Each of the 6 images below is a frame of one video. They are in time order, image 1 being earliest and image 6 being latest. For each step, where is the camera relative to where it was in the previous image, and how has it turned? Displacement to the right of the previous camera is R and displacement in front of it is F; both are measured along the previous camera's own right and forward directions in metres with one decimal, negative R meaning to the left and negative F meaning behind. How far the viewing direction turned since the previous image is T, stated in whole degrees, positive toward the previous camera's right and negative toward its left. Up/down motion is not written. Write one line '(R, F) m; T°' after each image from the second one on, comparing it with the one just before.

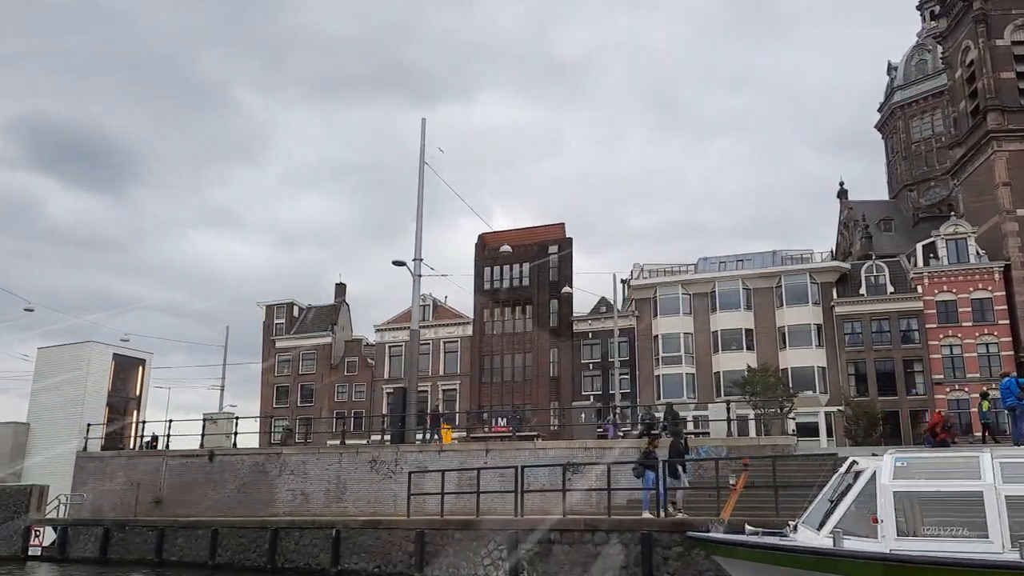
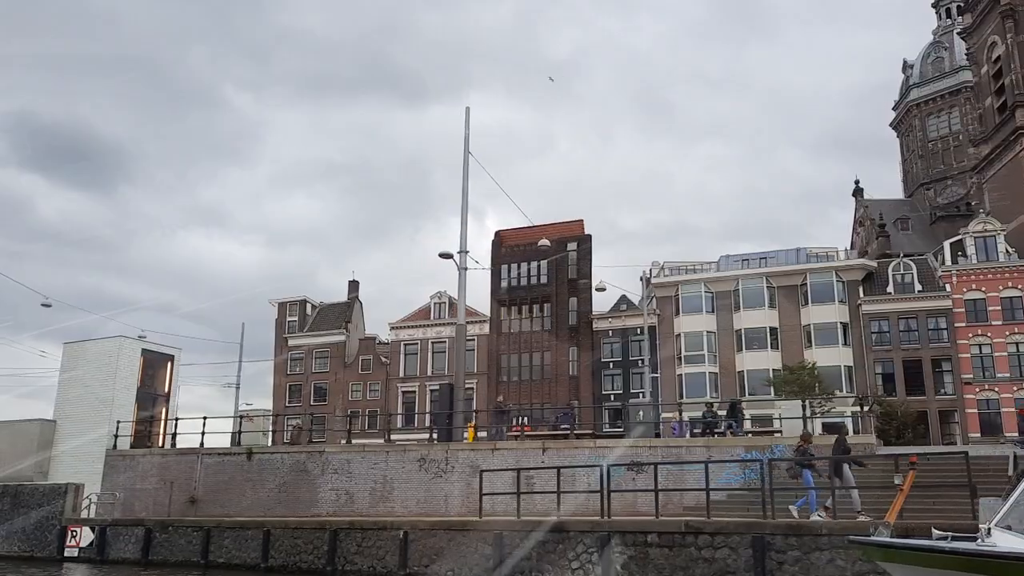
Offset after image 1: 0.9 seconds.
(-1.4, +0.7) m; 0°
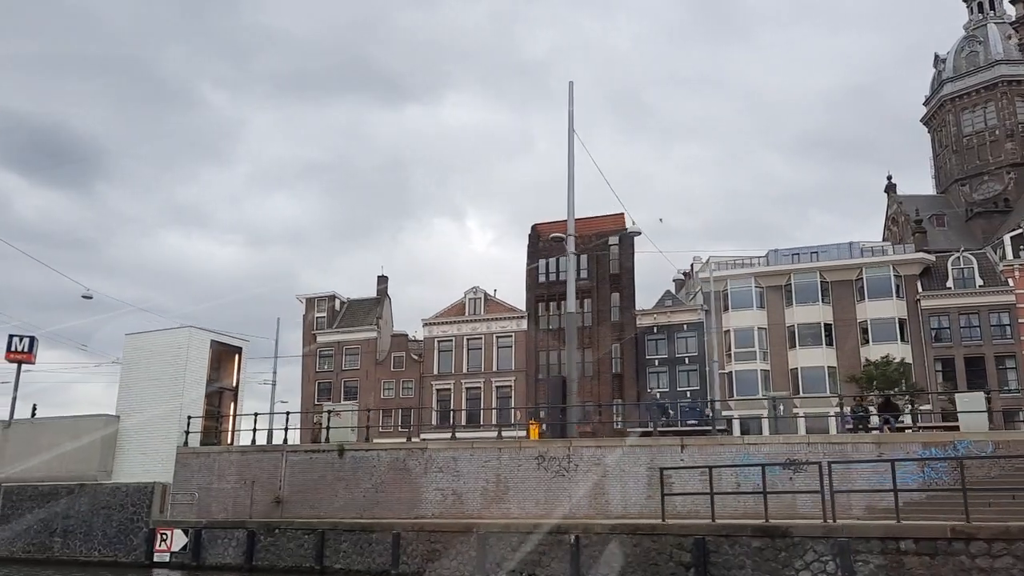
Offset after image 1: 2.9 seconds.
(-3.0, +1.5) m; 0°
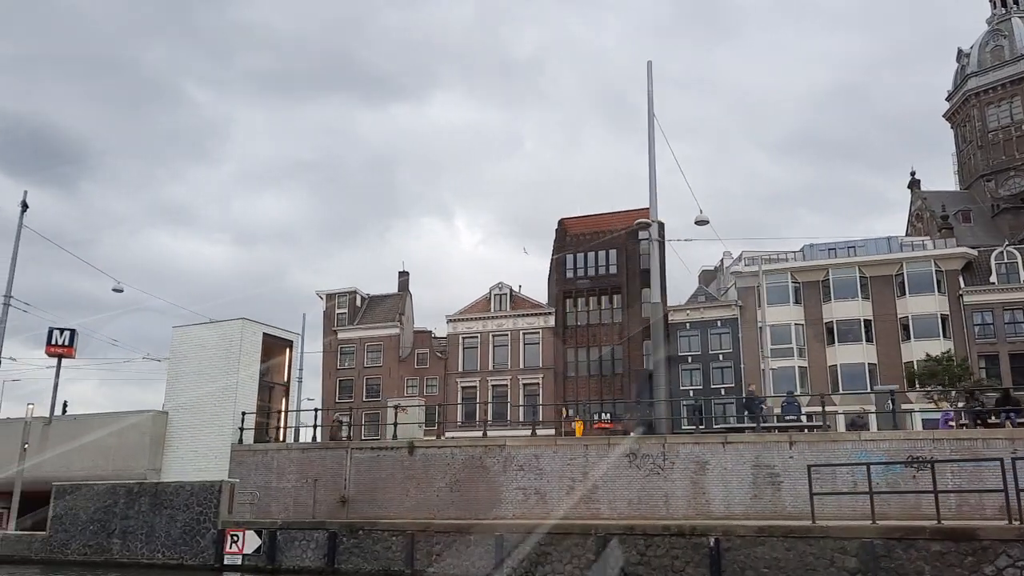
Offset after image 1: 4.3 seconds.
(-2.0, +1.0) m; 0°
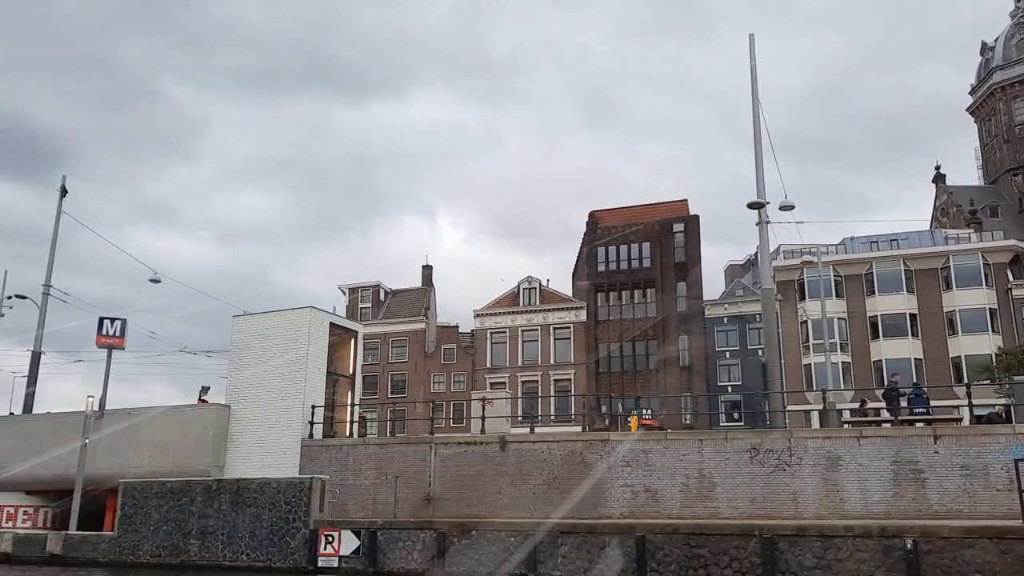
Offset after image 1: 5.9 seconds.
(-2.4, +1.1) m; 0°
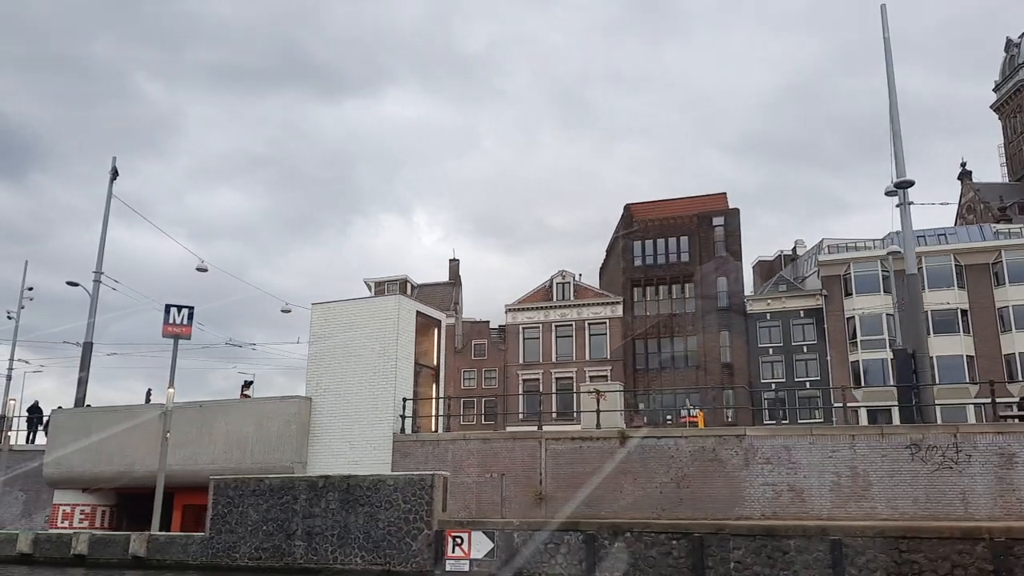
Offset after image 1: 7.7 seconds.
(-2.9, +1.2) m; +1°
